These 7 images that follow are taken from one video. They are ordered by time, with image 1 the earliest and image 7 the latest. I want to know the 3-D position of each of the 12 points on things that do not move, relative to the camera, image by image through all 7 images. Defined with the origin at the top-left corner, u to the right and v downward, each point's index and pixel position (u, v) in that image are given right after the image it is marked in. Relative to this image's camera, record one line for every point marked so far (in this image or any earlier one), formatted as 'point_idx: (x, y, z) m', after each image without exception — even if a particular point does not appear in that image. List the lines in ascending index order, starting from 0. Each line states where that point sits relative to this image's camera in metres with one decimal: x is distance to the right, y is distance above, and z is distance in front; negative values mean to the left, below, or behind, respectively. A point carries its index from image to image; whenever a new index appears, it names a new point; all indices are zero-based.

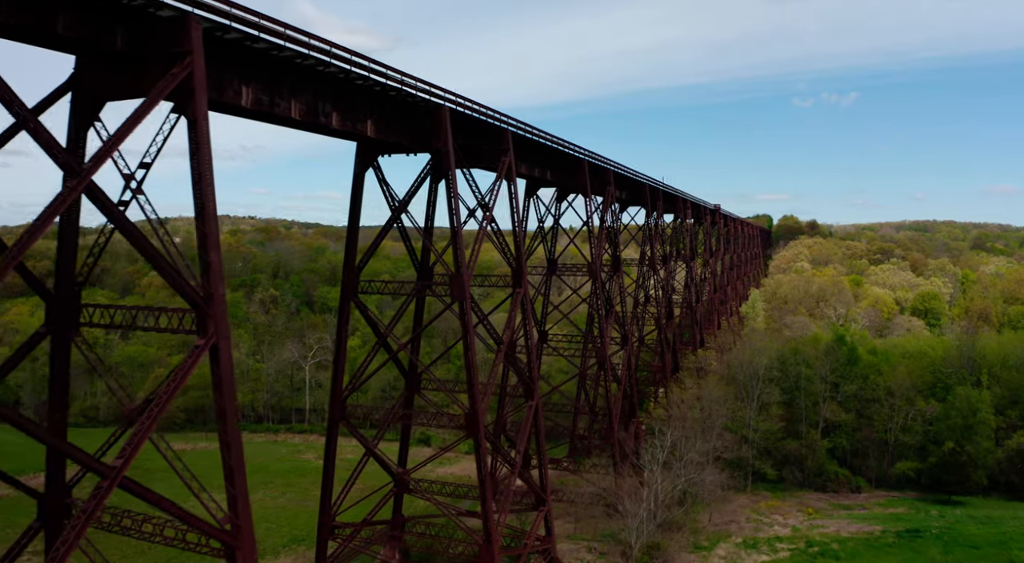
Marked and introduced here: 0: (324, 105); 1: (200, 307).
0: (-2.7, +2.5, +9.8) m
1: (-3.1, -0.3, +6.9) m
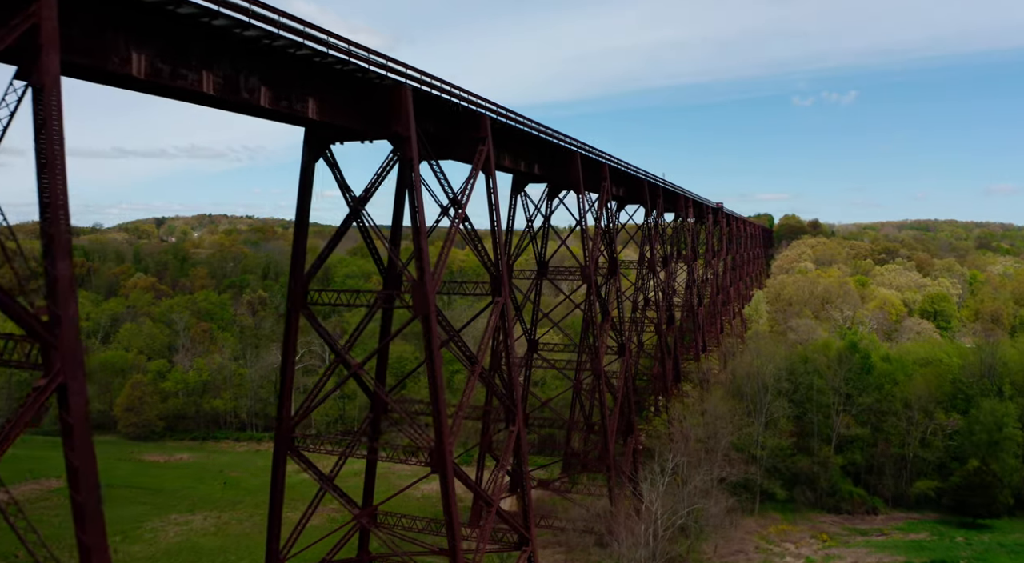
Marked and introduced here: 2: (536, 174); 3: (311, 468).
0: (-3.0, +2.3, +8.0) m
1: (-3.5, -0.4, +5.1) m
2: (+0.6, +2.4, +15.8) m
3: (-3.3, -3.1, +11.4) m
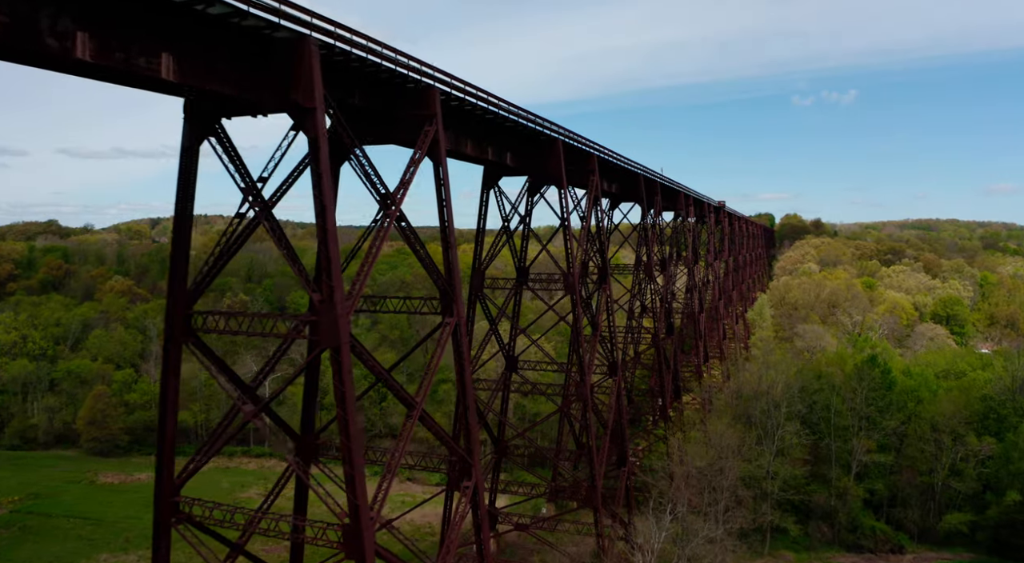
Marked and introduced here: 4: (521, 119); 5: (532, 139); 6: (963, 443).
0: (-3.7, +2.1, +5.5) m
1: (-4.1, -0.6, +2.6) m
2: (-0.1, +2.2, +13.3) m
3: (-3.9, -3.3, +8.9) m
4: (+0.1, +2.7, +11.6) m
5: (+0.4, +2.8, +13.7) m
6: (+12.7, -4.6, +19.7) m
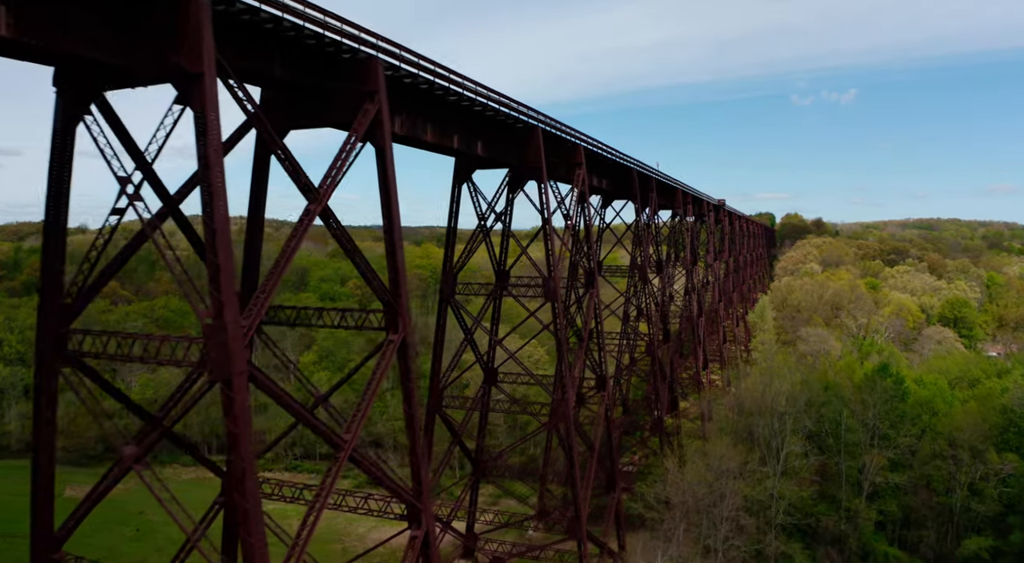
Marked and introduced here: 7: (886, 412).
0: (-4.1, +2.0, +4.0) m
1: (-4.6, -0.7, +1.1) m
2: (-0.5, +2.1, +11.8) m
3: (-4.4, -3.4, +7.4) m
4: (-0.4, +2.6, +10.0) m
5: (-0.1, +2.7, +12.1) m
6: (+12.2, -4.7, +18.1) m
7: (+10.3, -3.6, +19.2) m
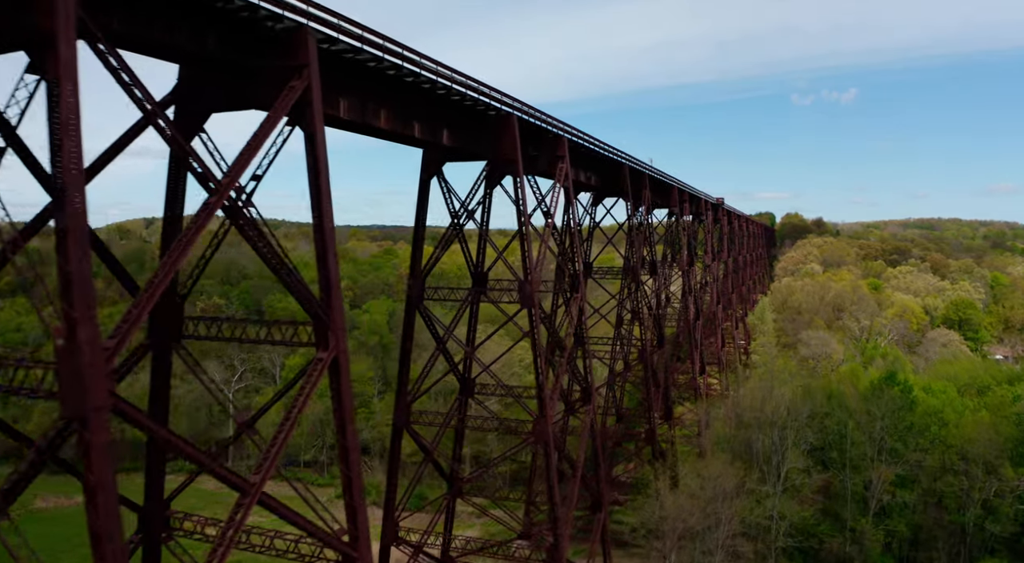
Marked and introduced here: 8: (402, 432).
0: (-4.6, +1.9, +2.8) m
1: (-5.0, -0.8, -0.1) m
2: (-1.0, +2.0, +10.5) m
3: (-4.8, -3.5, +6.2) m
4: (-0.9, +2.6, +8.8) m
5: (-0.5, +2.6, +10.9) m
6: (+11.8, -4.7, +16.9) m
7: (+9.8, -3.6, +17.9) m
8: (-1.9, -2.7, +12.3) m
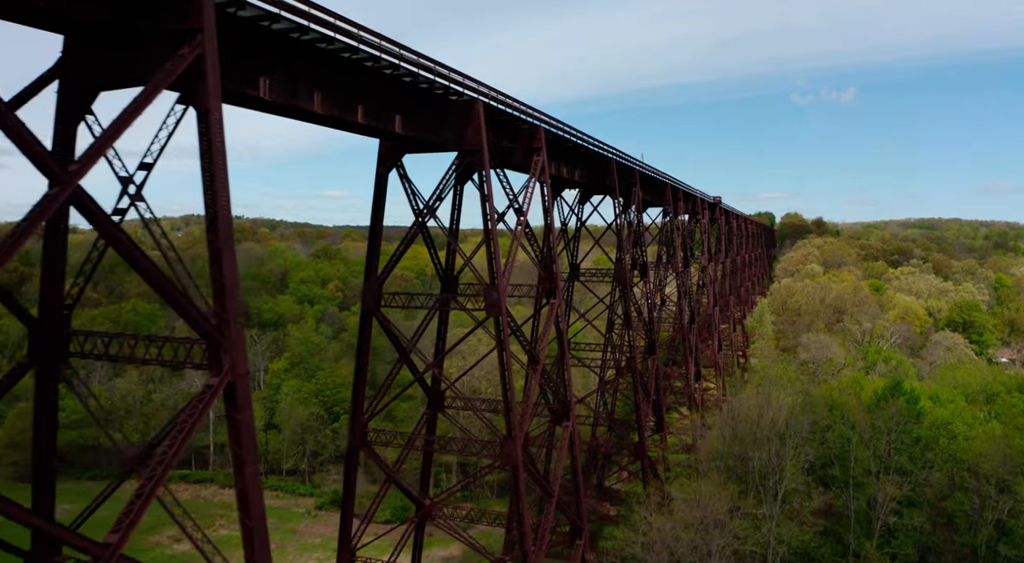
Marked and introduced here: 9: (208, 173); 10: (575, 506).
0: (-5.1, +1.9, +1.6) m
1: (-5.5, -0.9, -1.3) m
2: (-1.5, +2.0, +9.3) m
3: (-5.3, -3.5, +4.9) m
4: (-1.4, +2.5, +7.6) m
5: (-1.1, +2.5, +9.7) m
6: (+11.3, -4.8, +15.7) m
7: (+9.3, -3.7, +16.7) m
8: (-2.4, -2.7, +11.1) m
9: (-2.4, +0.8, +5.7) m
10: (+1.2, -4.2, +13.1) m
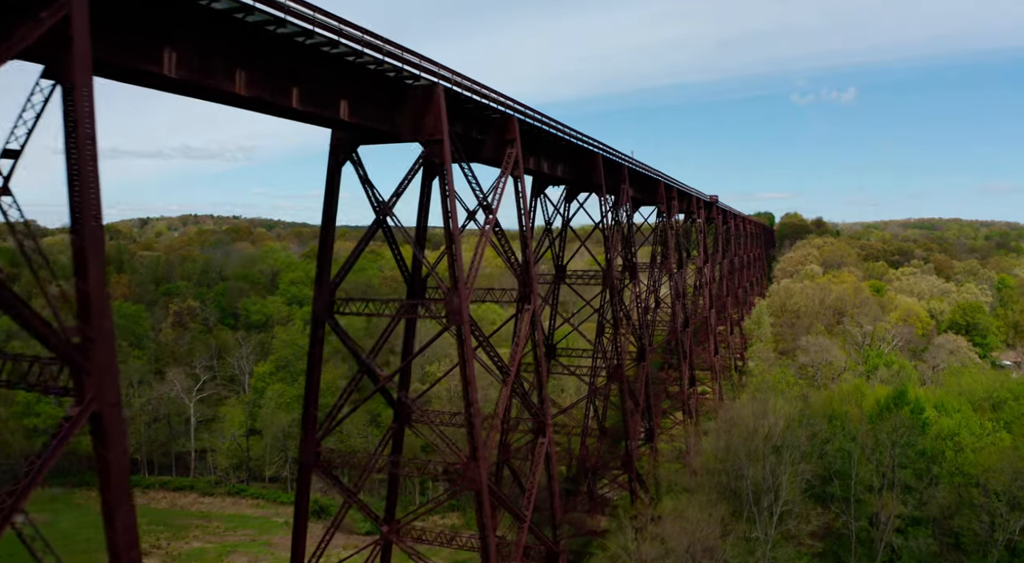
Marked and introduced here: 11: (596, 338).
0: (-5.6, +1.8, +0.5) m
1: (-6.0, -1.0, -2.4) m
2: (-2.0, +1.9, +8.3) m
3: (-5.8, -3.6, +3.9) m
4: (-1.8, +2.4, +6.6) m
5: (-1.5, +2.5, +8.7) m
6: (+10.8, -4.9, +14.7) m
7: (+8.8, -3.8, +15.7) m
8: (-2.9, -2.8, +10.1) m
9: (-2.9, +0.7, +4.6) m
10: (+0.7, -4.3, +12.1) m
11: (+2.3, -1.5, +19.4) m
